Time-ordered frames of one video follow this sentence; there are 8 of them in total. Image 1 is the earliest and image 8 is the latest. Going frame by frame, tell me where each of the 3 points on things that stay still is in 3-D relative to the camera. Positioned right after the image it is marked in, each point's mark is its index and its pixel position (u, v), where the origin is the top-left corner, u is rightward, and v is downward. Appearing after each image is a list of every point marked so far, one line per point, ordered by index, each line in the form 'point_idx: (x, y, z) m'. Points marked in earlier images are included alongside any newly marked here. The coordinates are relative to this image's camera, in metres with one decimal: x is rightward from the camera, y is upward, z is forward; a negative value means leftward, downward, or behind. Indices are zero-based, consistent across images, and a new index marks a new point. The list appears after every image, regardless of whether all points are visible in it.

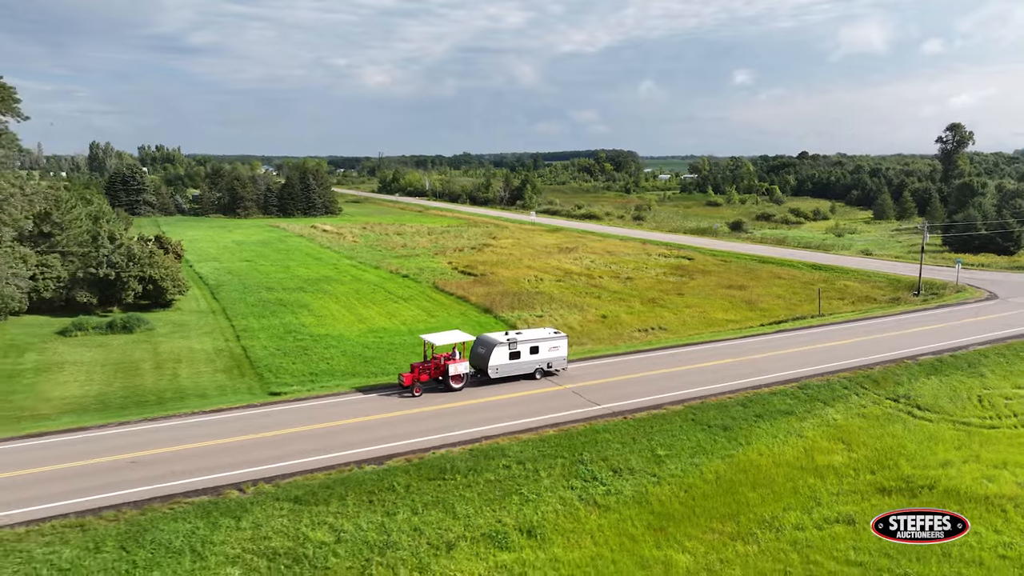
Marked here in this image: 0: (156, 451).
0: (-9.1, -3.9, +16.7) m
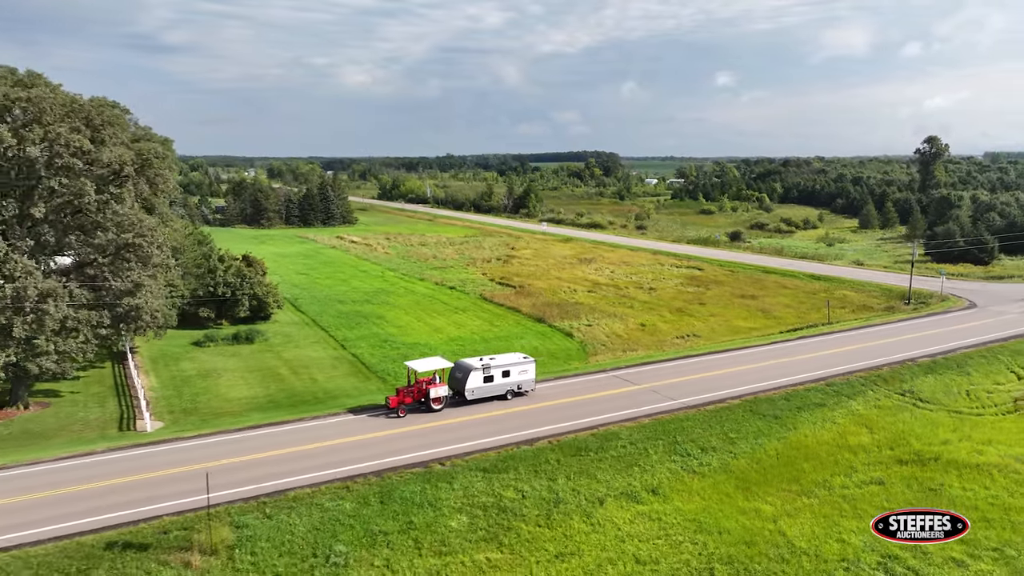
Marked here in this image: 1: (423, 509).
0: (-5.4, -4.7, +22.0) m
1: (-2.3, -5.7, +18.2) m
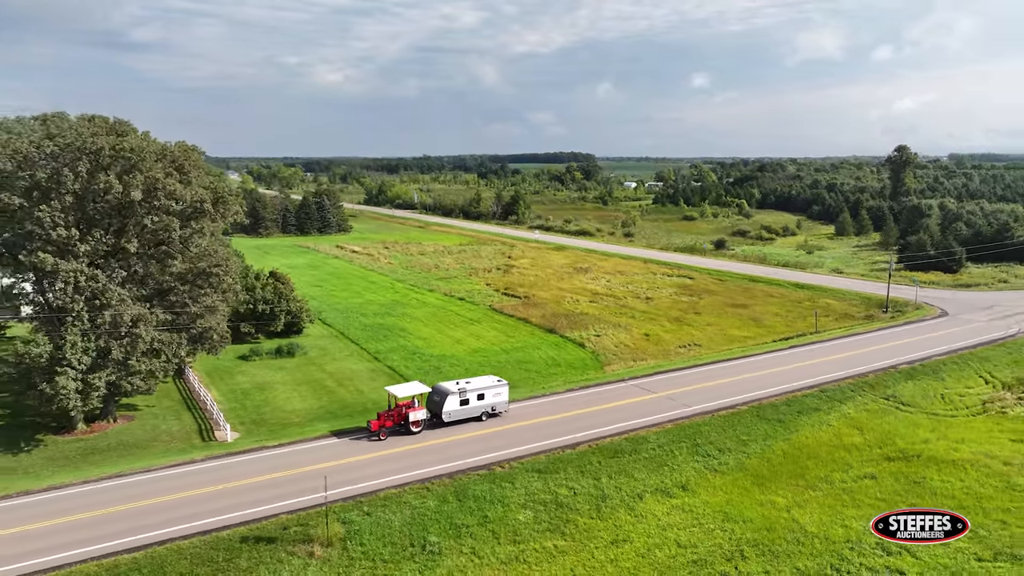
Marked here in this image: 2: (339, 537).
0: (-3.8, -5.6, +25.1) m
1: (-0.6, -6.6, +21.3) m
2: (-4.7, -6.8, +19.1) m
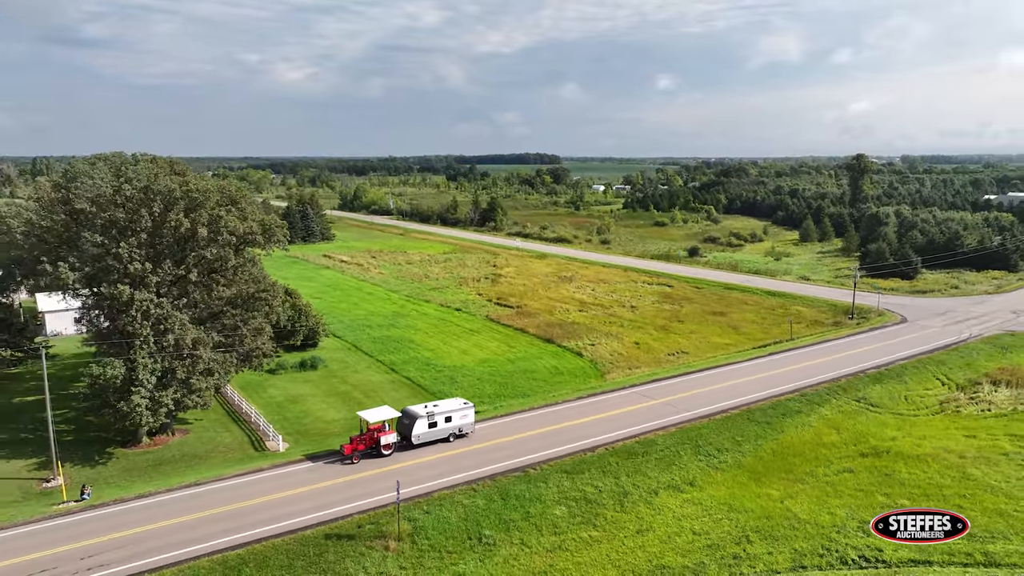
0: (-2.7, -6.5, +28.1) m
1: (+0.7, -7.5, +24.6) m
2: (-3.3, -7.7, +22.2) m
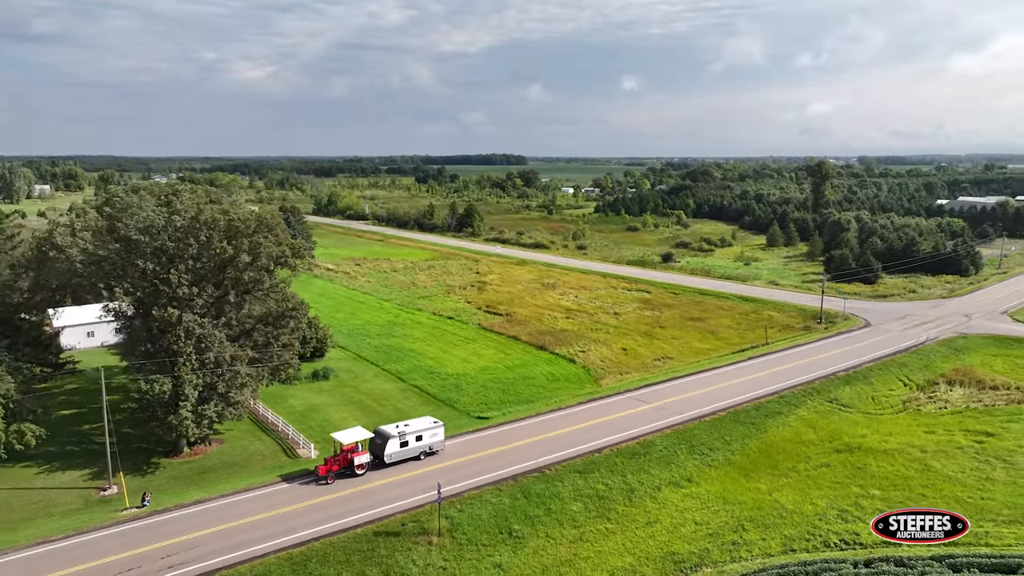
0: (-2.1, -7.3, +30.9) m
1: (+1.6, -8.3, +27.5) m
2: (-2.3, -8.5, +24.9) m
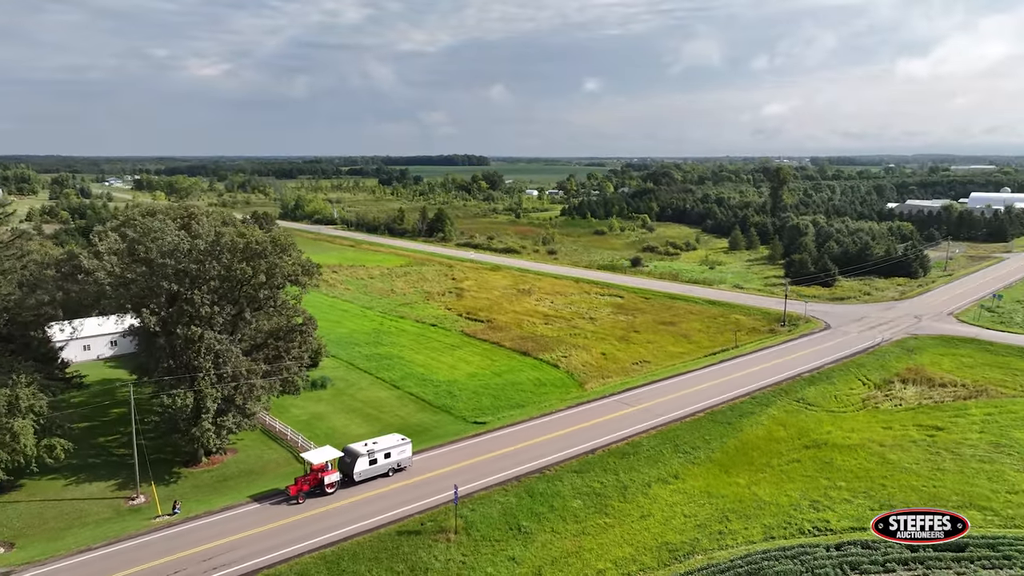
0: (-2.0, -8.0, +33.1) m
1: (+1.8, -8.9, +30.0) m
2: (-2.0, -9.2, +27.1) m
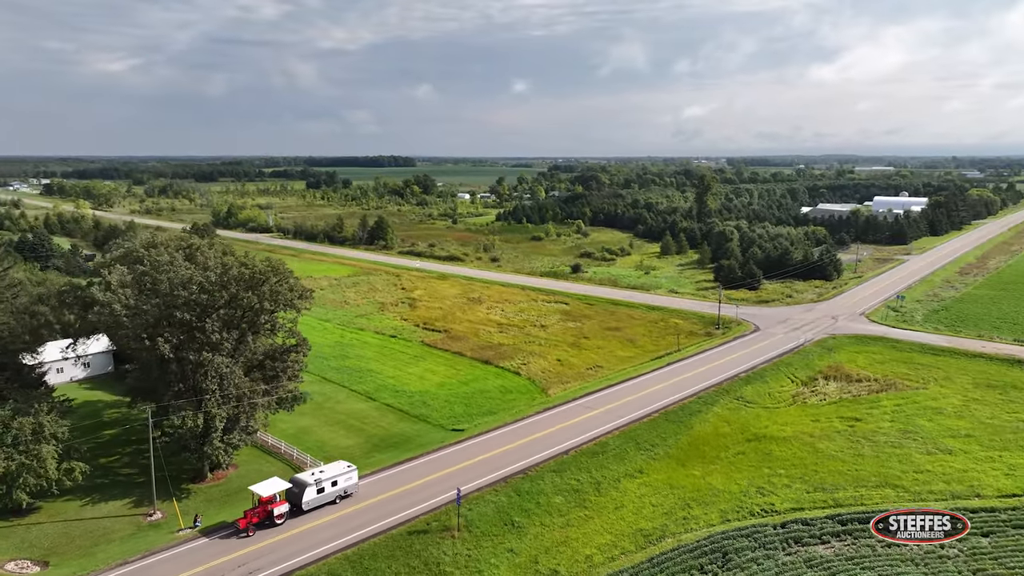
0: (-2.9, -9.1, +36.5) m
1: (+1.3, -9.9, +33.7) m
2: (-2.2, -10.3, +30.5) m
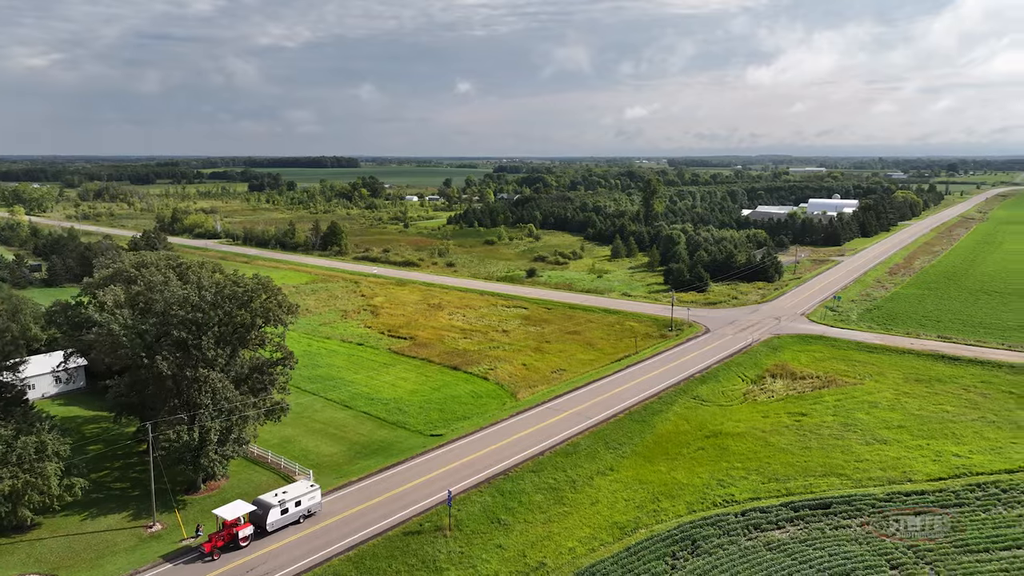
0: (-4.0, -9.8, +38.6) m
1: (+0.4, -10.6, +36.2) m
2: (-2.8, -11.0, +32.7) m
